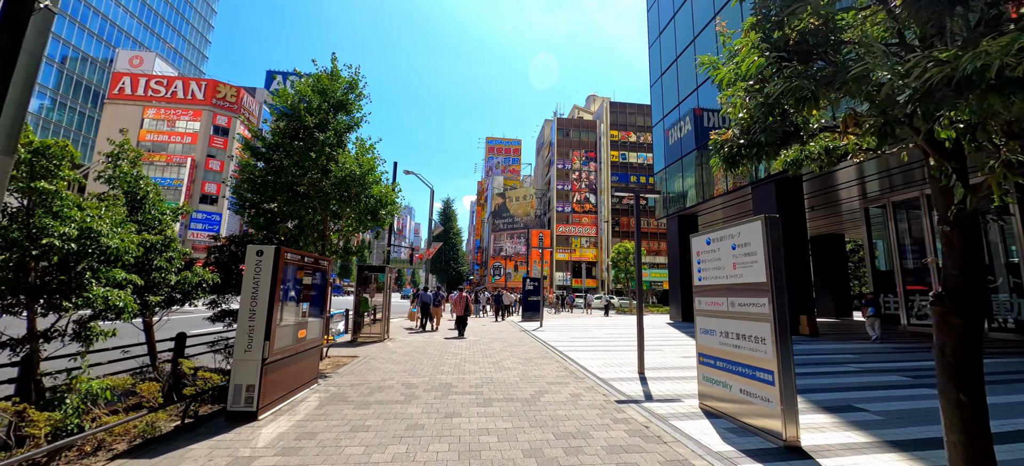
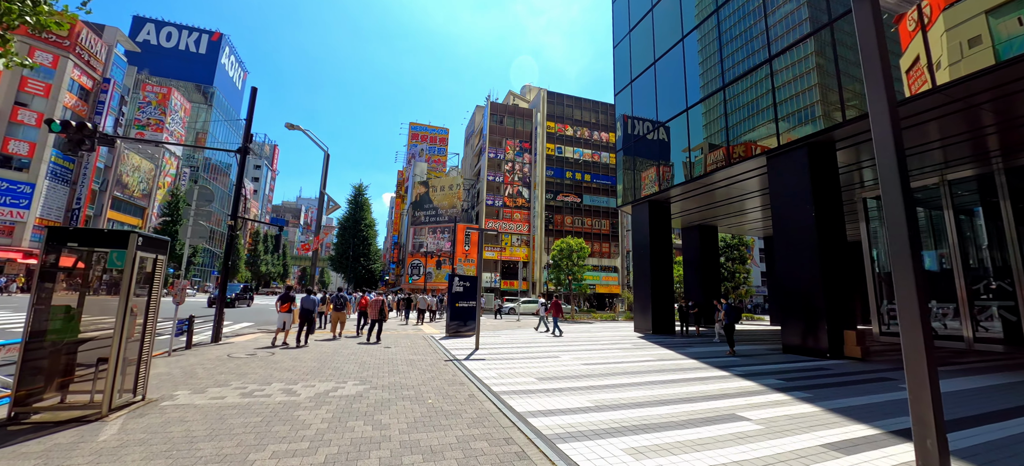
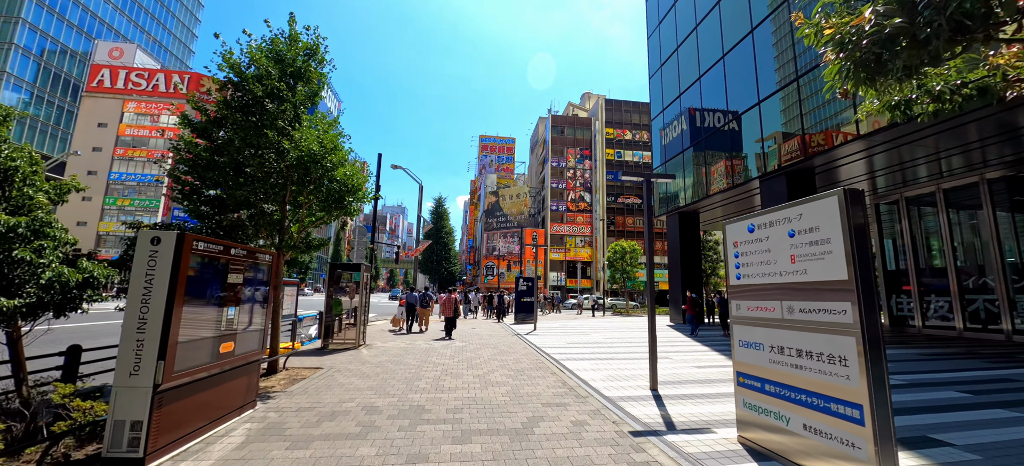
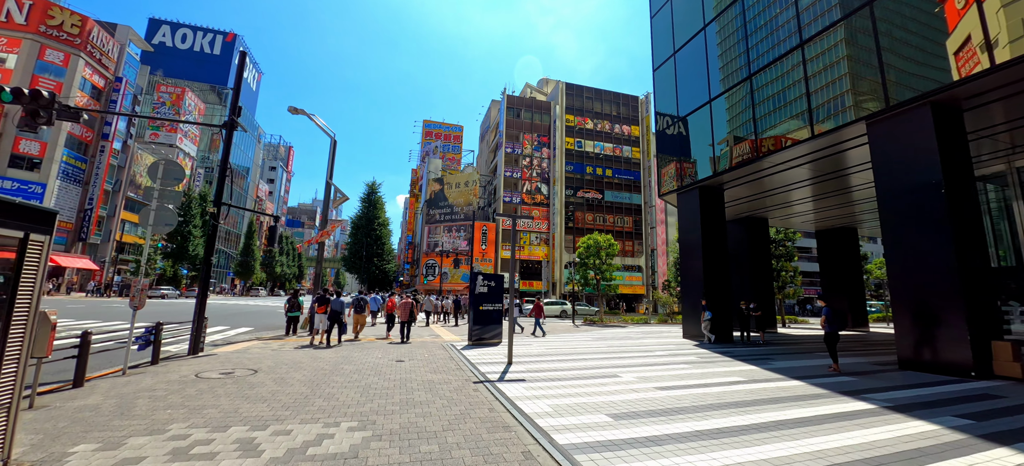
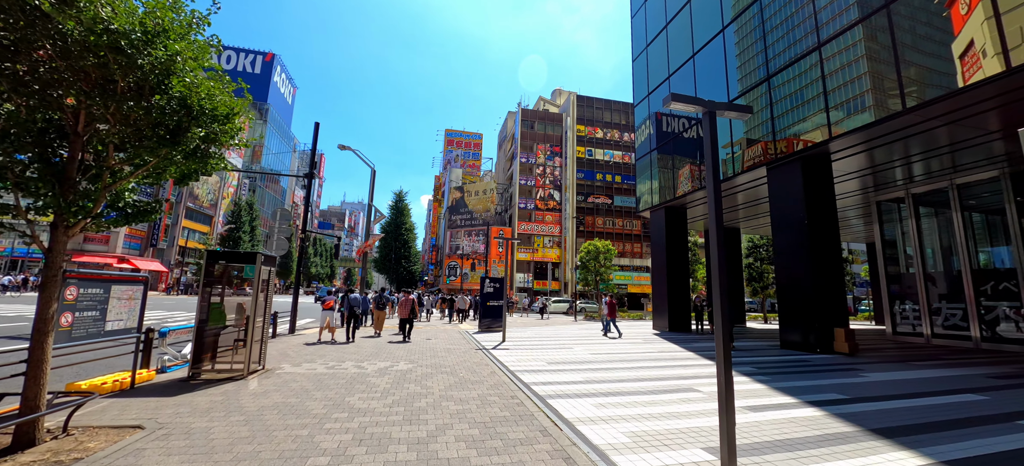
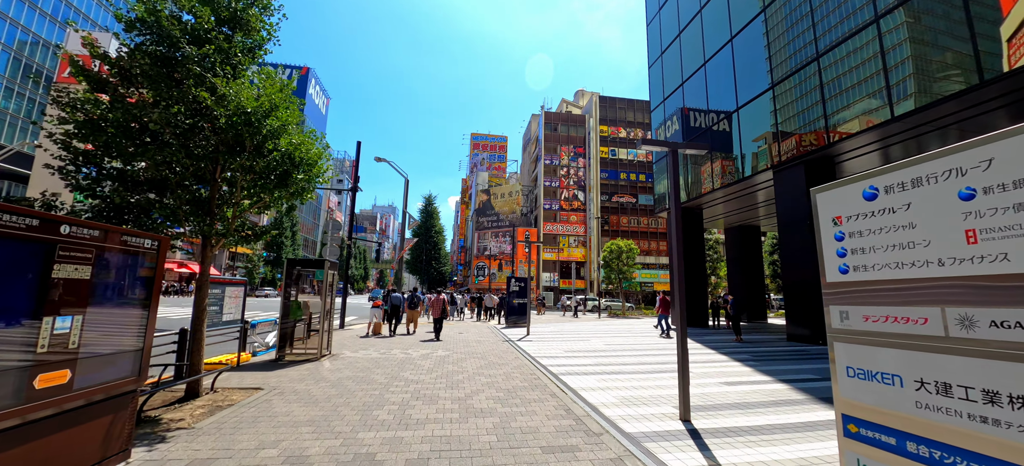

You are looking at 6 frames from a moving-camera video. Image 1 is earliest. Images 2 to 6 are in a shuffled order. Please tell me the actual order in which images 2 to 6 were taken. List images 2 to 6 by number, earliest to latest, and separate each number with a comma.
3, 6, 5, 2, 4
